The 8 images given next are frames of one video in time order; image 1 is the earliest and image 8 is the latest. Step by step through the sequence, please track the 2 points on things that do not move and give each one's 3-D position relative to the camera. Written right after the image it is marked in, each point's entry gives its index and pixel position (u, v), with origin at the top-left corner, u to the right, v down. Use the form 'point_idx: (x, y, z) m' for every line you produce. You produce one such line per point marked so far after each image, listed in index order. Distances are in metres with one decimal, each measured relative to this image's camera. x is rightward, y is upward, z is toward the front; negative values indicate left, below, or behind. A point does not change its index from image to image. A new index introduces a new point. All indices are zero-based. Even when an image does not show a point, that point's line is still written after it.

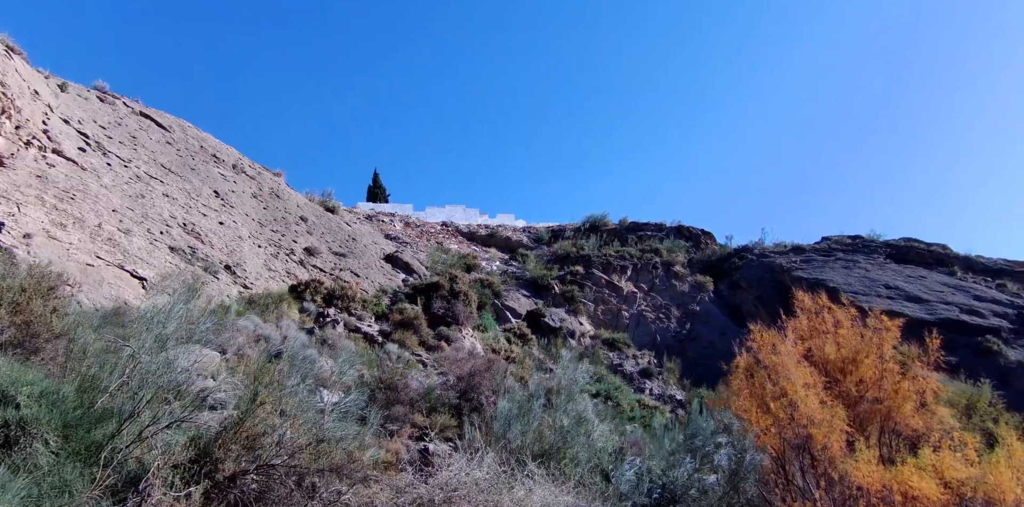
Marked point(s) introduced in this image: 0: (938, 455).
0: (+5.1, -2.5, +7.9) m
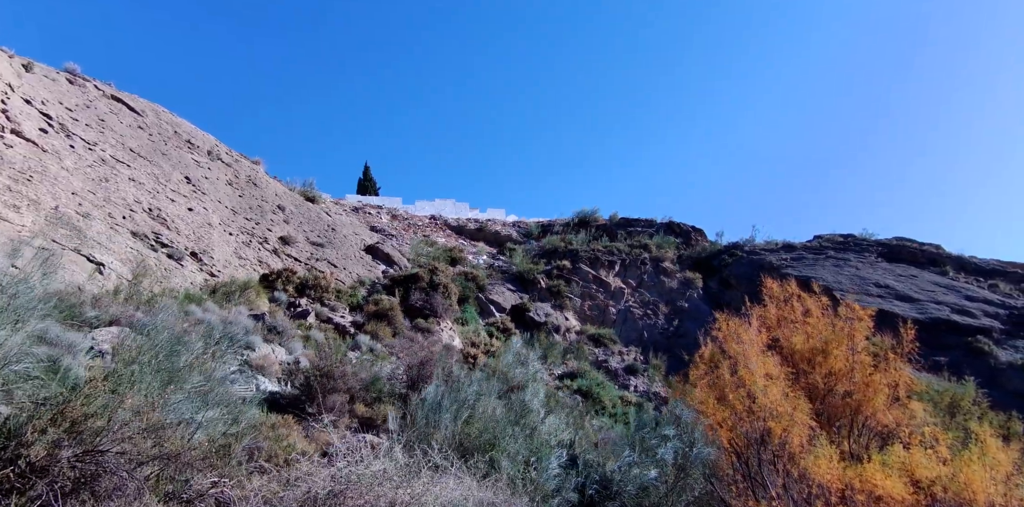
0: (+4.5, -2.3, +7.5) m
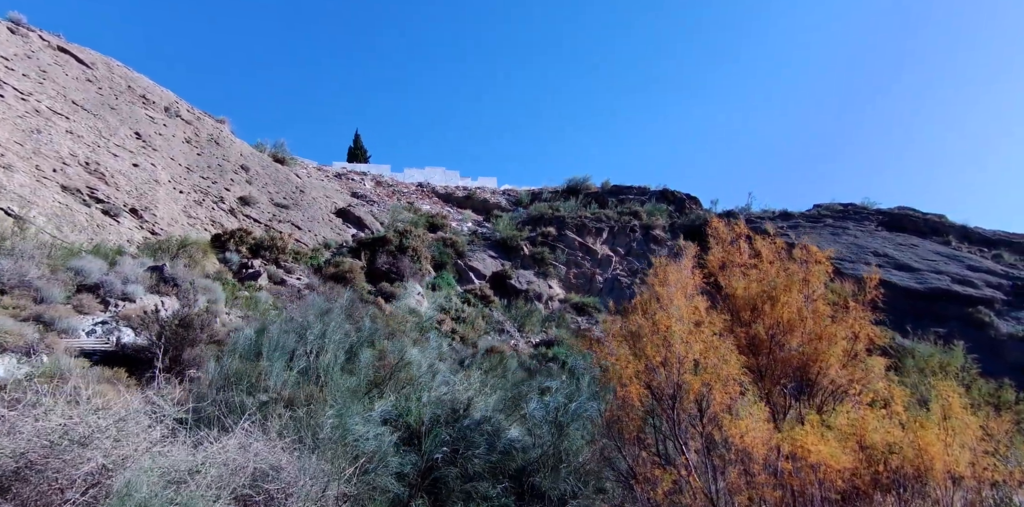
0: (+3.4, -1.6, +6.4) m
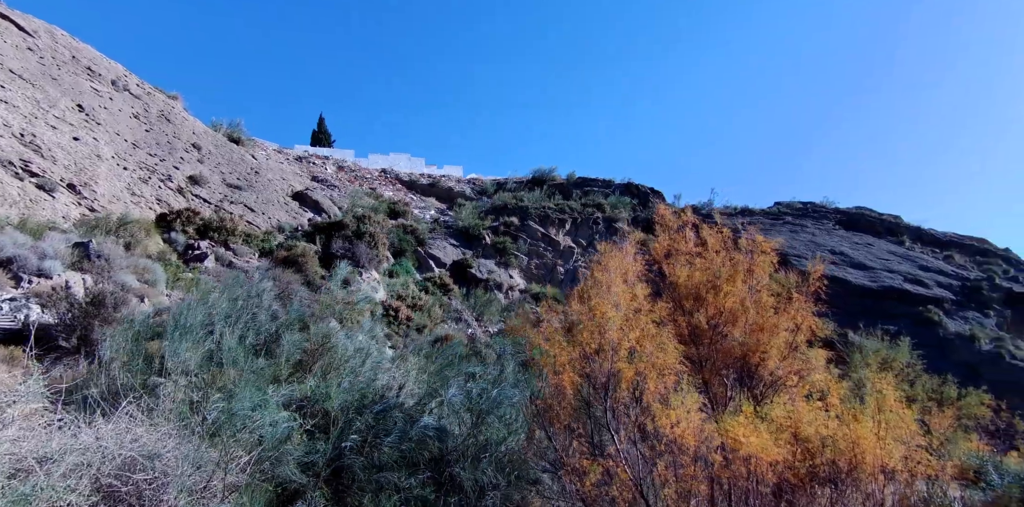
0: (+2.7, -1.5, +6.3) m
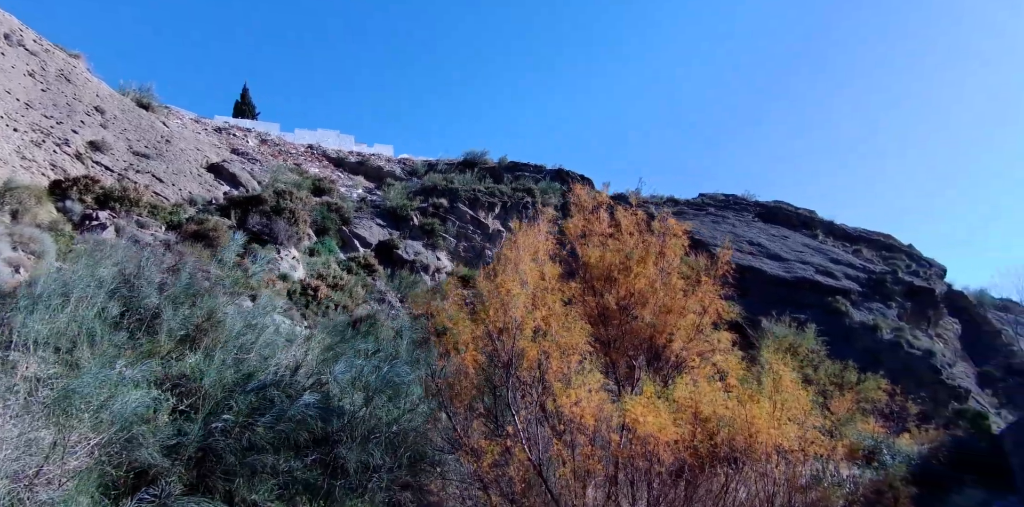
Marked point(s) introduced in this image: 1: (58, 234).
0: (+1.8, -1.3, +6.4) m
1: (-9.7, +0.4, +13.6) m
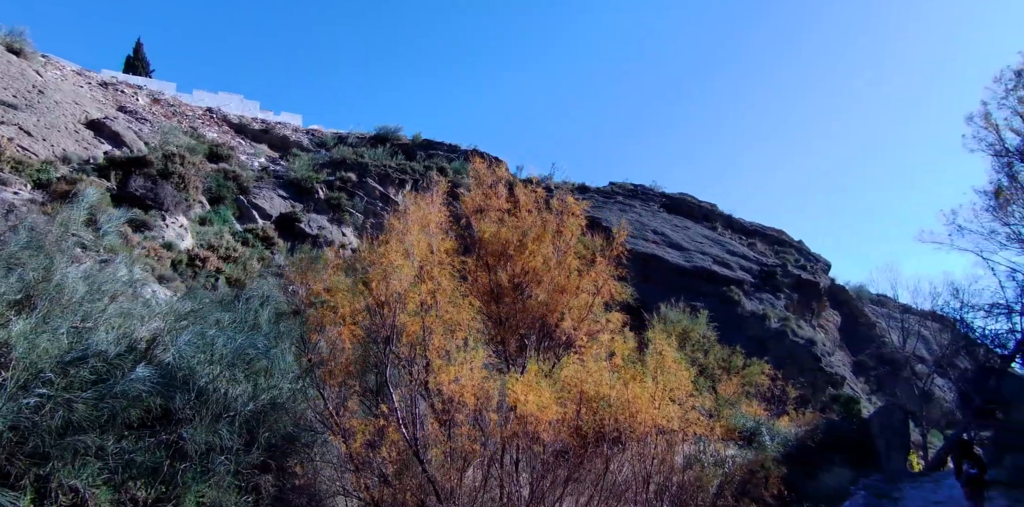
0: (+0.7, -1.1, +6.3) m
1: (-11.6, +1.3, +11.9) m
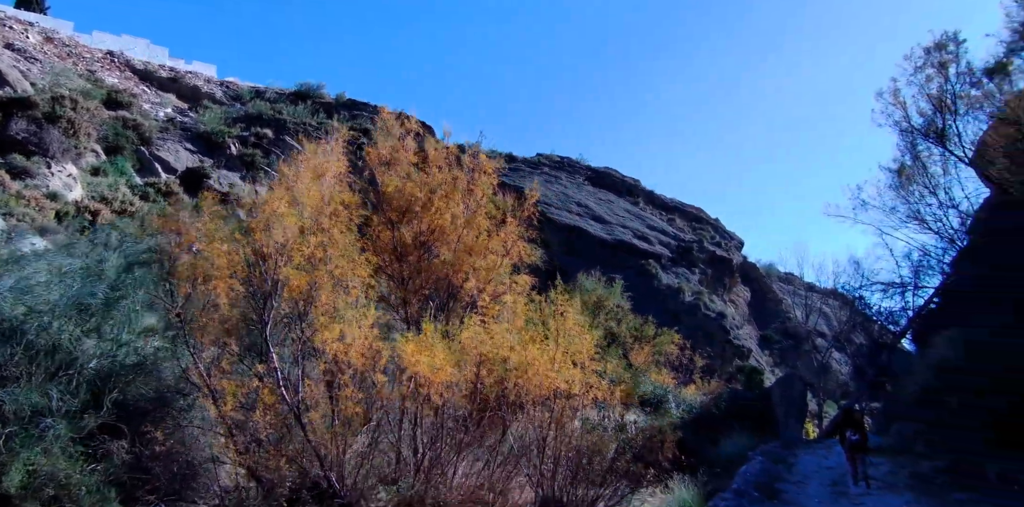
0: (-0.2, -0.7, +6.1) m
1: (-12.9, +2.3, +10.1) m
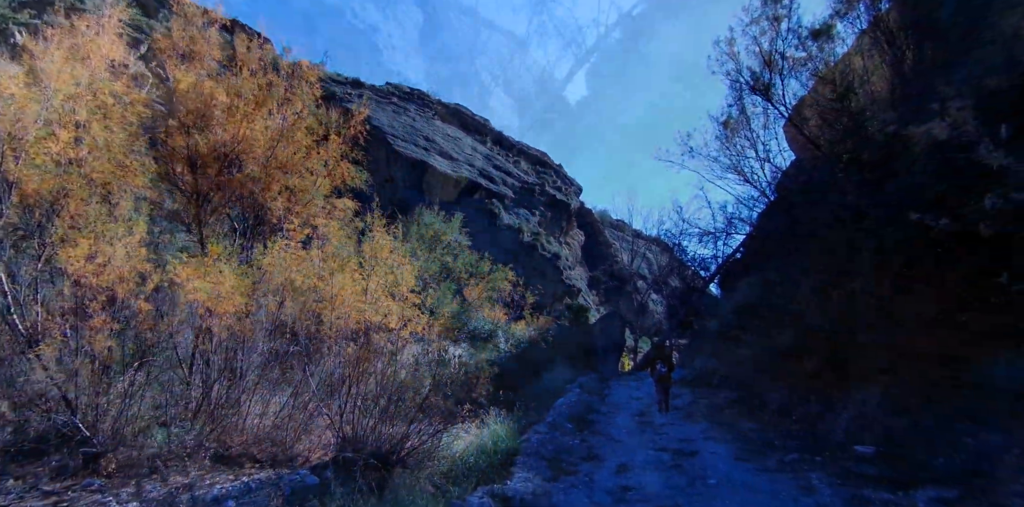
0: (-1.8, 0.0, +5.5) m
1: (-14.9, +3.9, +6.0) m
